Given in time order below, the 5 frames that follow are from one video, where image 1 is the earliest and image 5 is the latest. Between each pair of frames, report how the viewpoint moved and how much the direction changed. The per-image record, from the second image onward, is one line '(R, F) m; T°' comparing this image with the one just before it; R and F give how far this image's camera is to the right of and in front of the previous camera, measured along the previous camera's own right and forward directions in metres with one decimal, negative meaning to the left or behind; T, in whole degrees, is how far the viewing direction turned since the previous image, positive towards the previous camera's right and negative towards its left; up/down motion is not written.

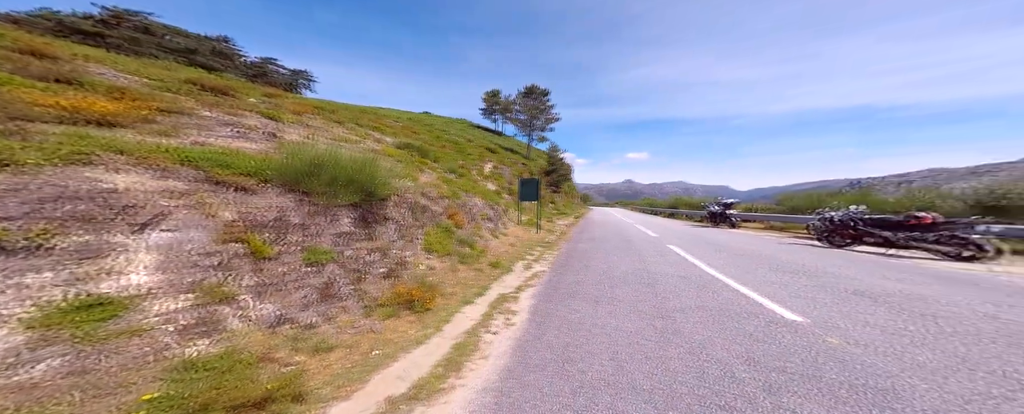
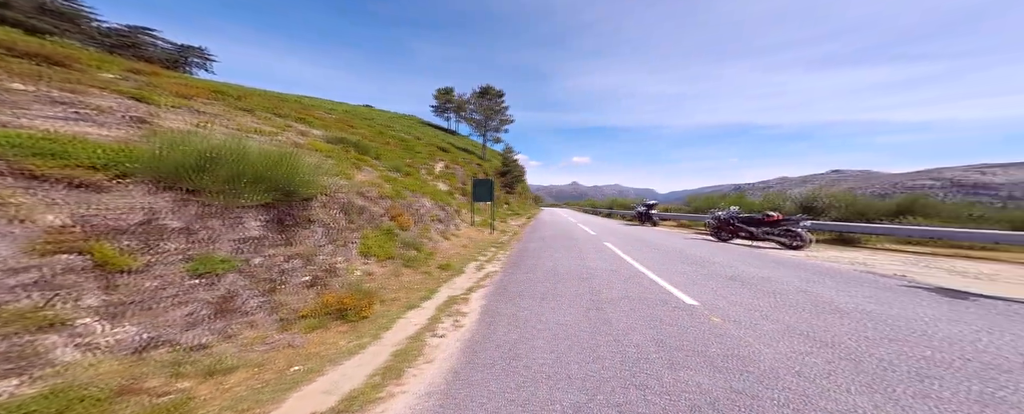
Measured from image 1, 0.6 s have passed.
(+1.2, +0.2) m; +10°
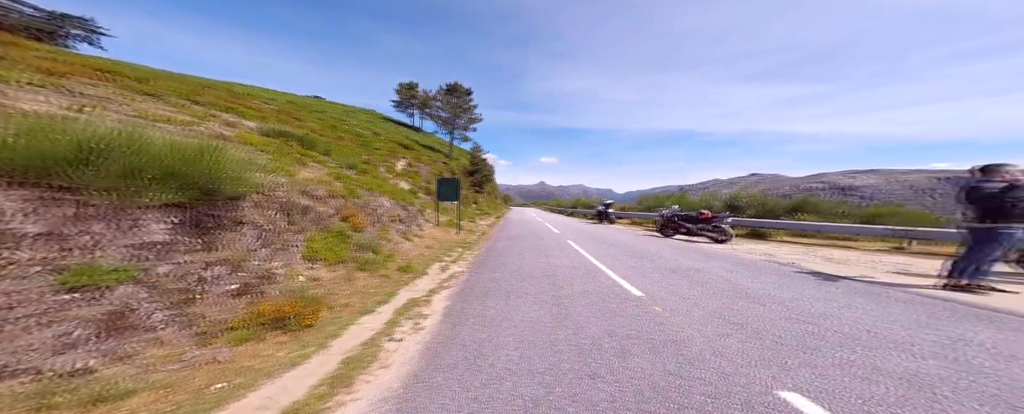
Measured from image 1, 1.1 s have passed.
(-0.8, +0.5) m; +7°
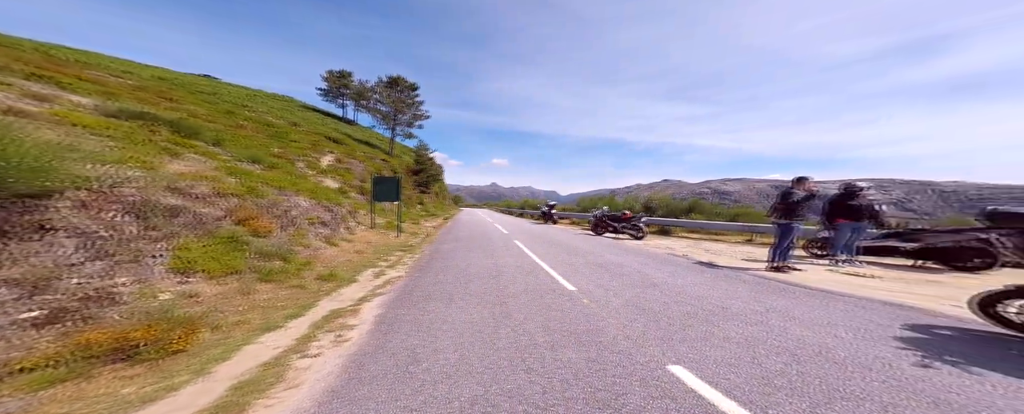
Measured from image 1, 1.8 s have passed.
(+0.3, -0.2) m; +12°
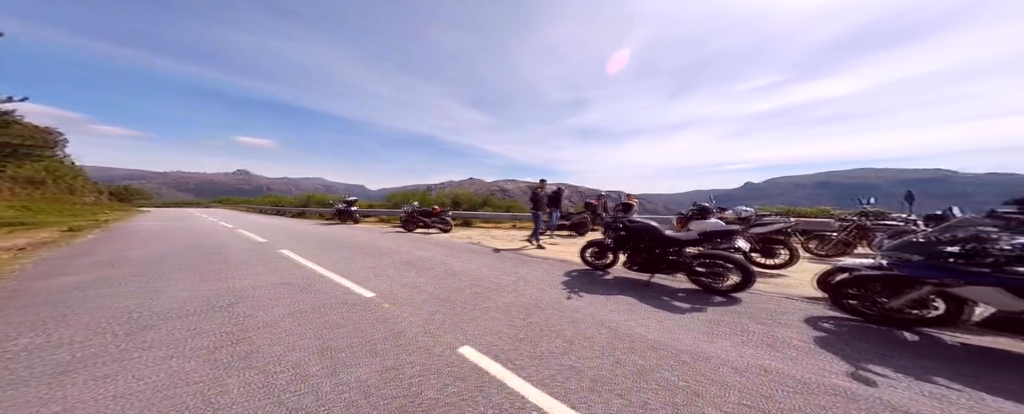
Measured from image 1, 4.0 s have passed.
(+0.3, -0.1) m; +36°
